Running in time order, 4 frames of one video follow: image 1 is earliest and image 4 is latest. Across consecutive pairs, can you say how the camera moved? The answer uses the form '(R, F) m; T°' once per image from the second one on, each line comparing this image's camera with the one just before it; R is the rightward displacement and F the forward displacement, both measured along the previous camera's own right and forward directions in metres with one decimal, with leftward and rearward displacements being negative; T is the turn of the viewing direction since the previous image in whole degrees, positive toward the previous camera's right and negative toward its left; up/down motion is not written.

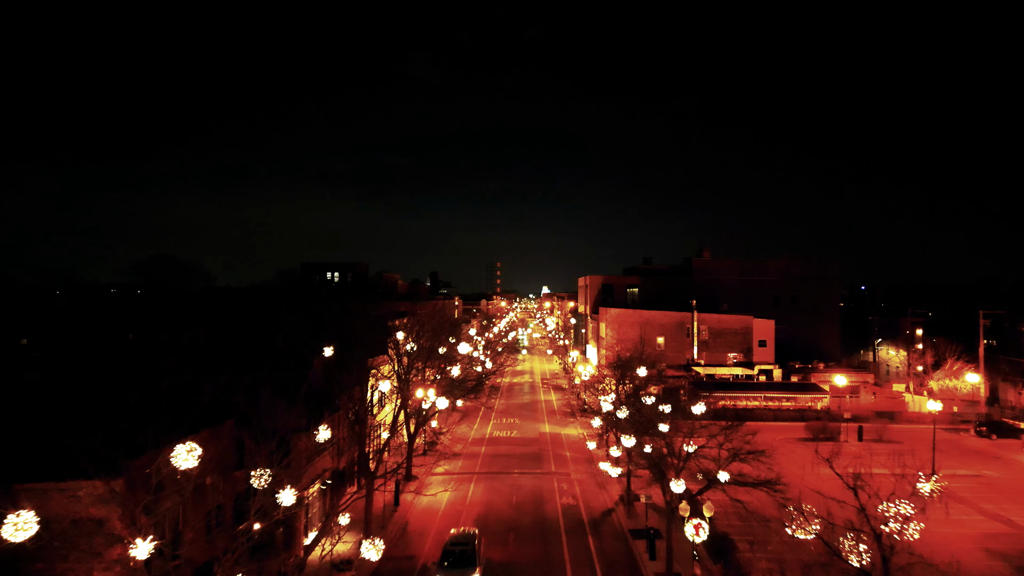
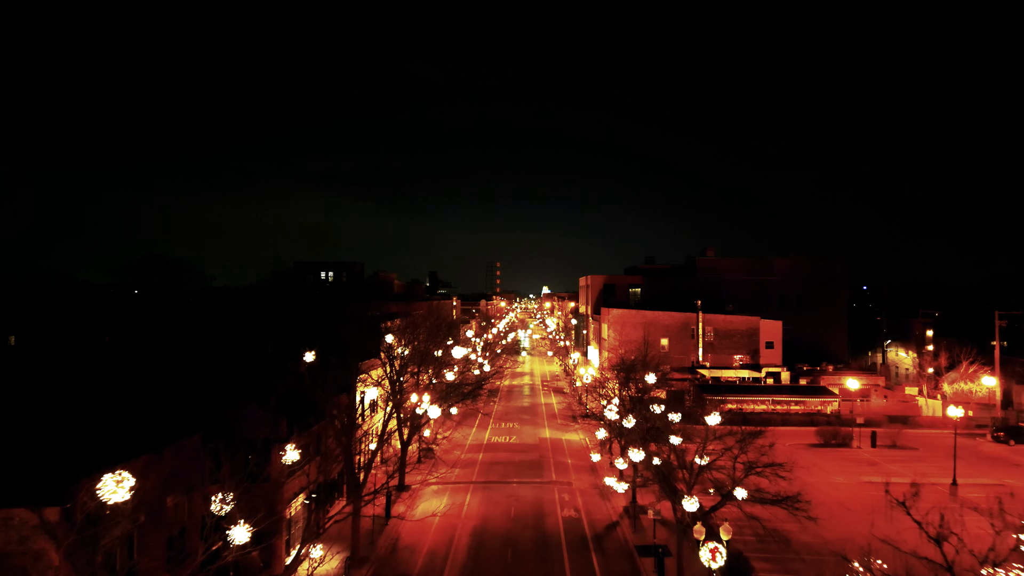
(+0.1, +1.4) m; 0°
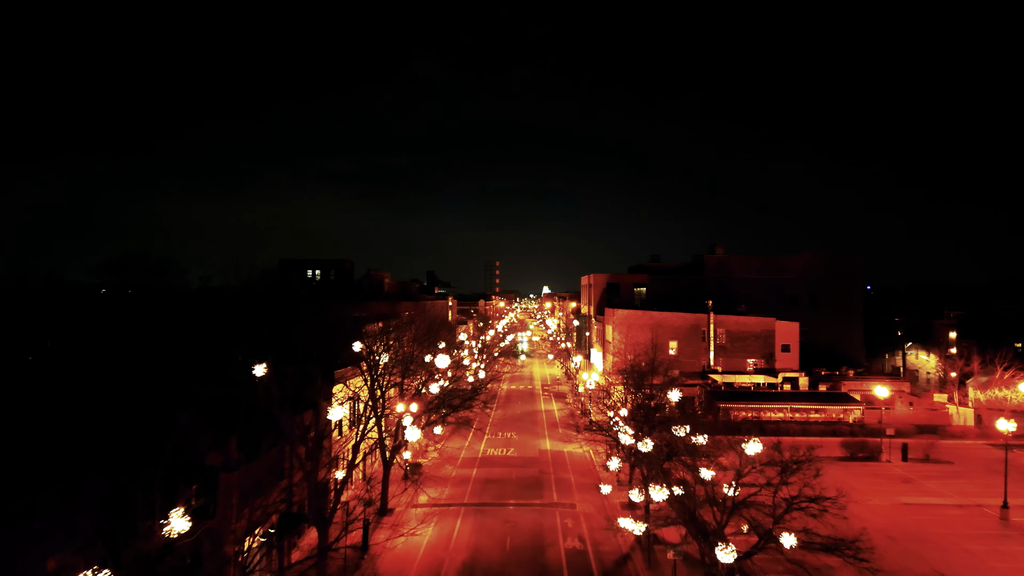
(+0.2, +3.0) m; 0°
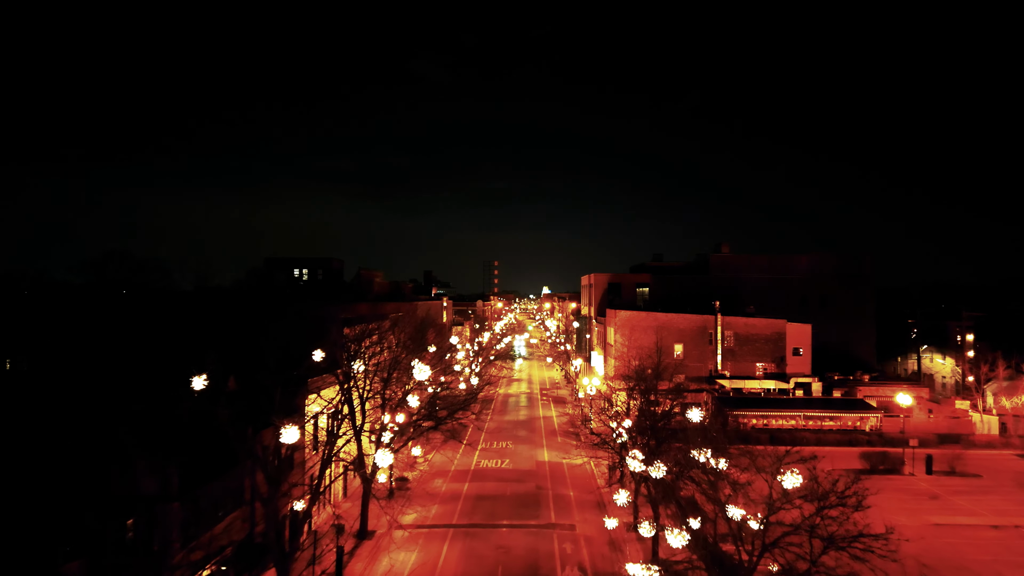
(+0.3, +2.3) m; 0°
